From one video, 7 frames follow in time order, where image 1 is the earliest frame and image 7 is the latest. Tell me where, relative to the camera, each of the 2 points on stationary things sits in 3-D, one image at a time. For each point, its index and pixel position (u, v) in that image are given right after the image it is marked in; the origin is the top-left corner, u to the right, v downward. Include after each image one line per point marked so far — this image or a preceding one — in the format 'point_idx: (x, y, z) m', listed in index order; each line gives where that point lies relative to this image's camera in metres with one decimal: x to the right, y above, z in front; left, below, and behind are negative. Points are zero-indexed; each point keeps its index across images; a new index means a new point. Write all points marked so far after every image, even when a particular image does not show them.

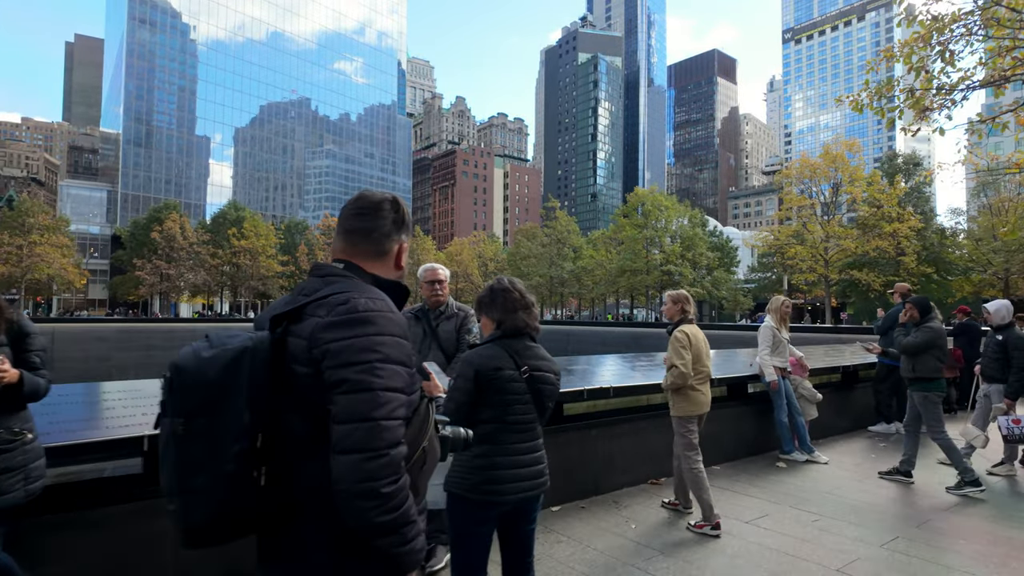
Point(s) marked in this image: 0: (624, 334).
0: (+2.8, -1.1, +14.0) m
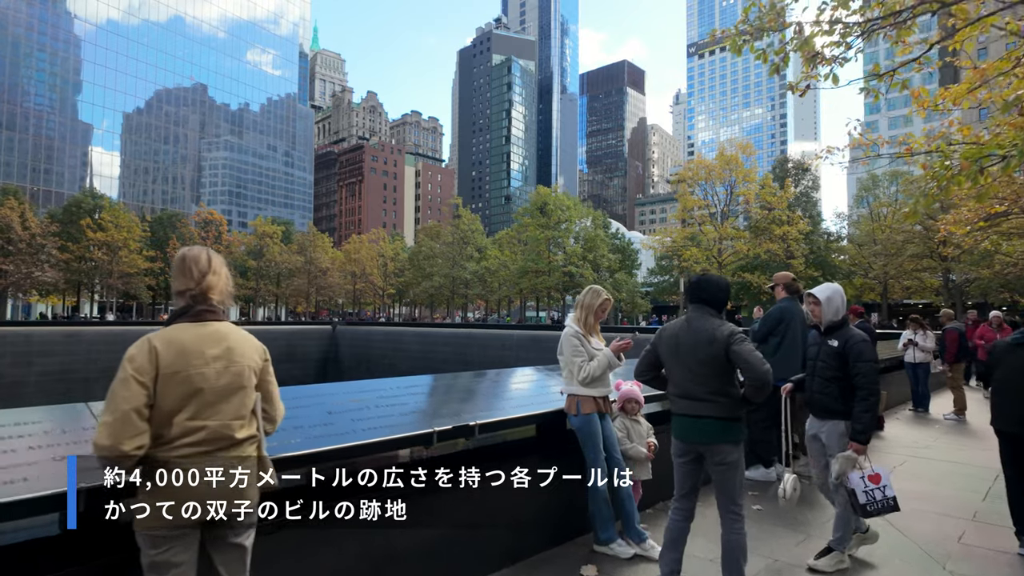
0: (+0.1, -1.0, +12.7) m
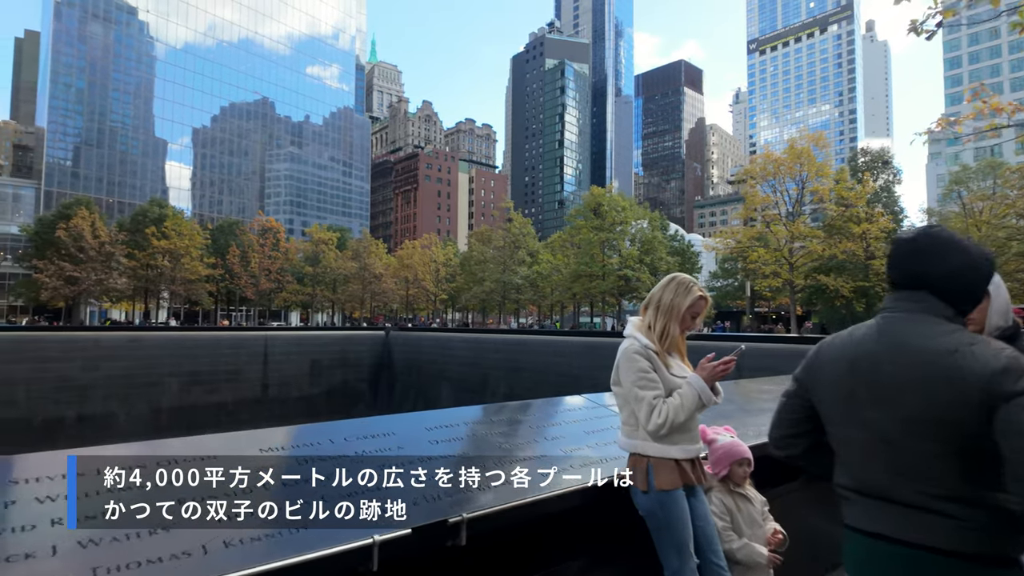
0: (+1.1, -1.1, +11.8) m
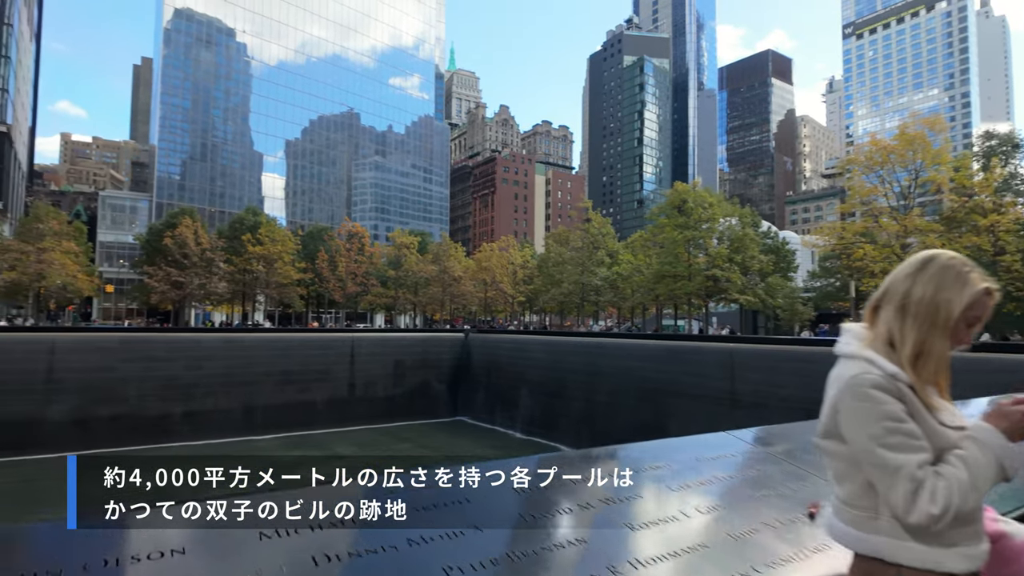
0: (+2.7, -1.1, +11.1) m
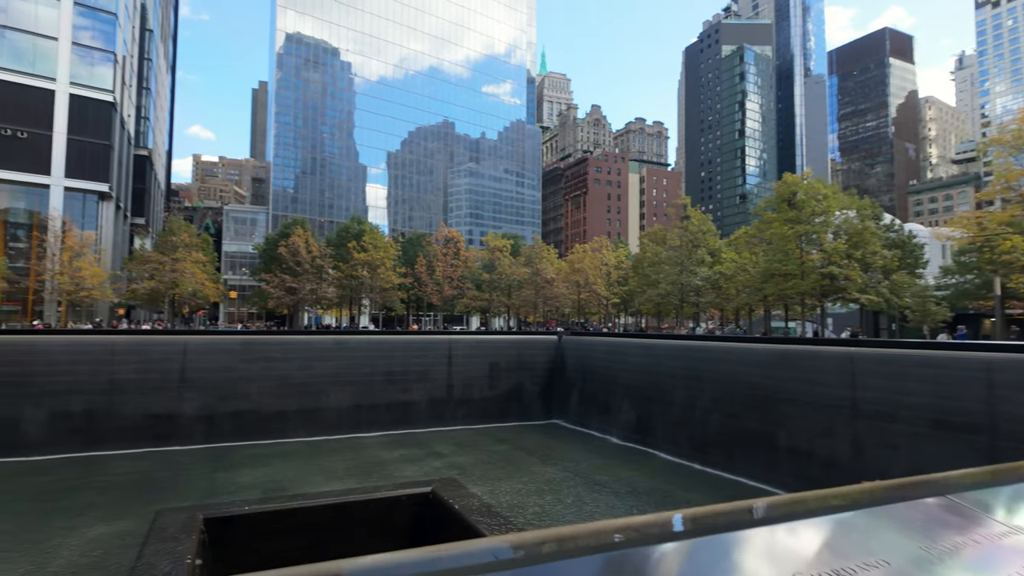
0: (+4.5, -1.1, +10.4) m
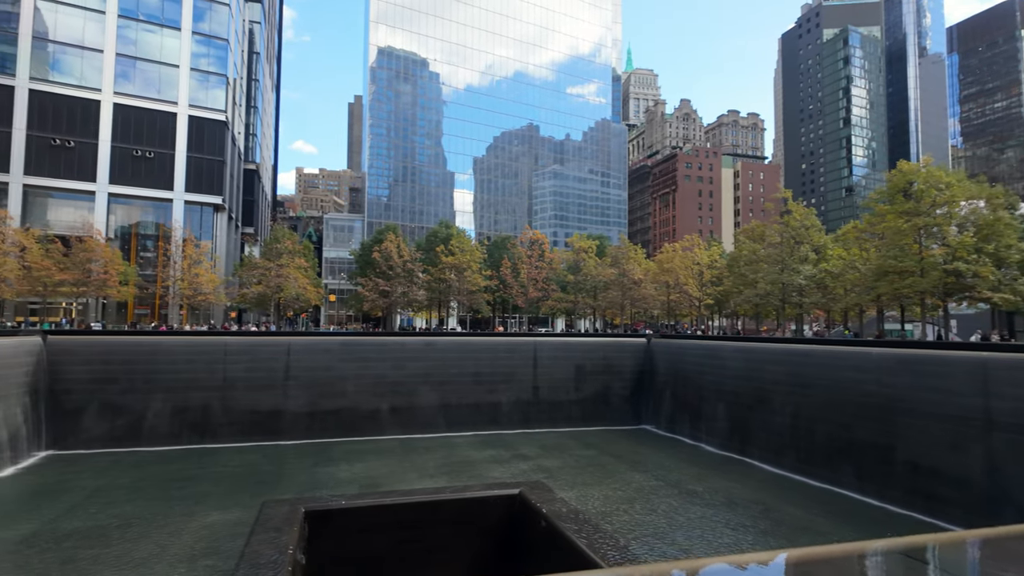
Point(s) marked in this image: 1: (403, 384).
0: (+5.9, -1.1, +9.5) m
1: (-2.6, -2.3, +13.7) m
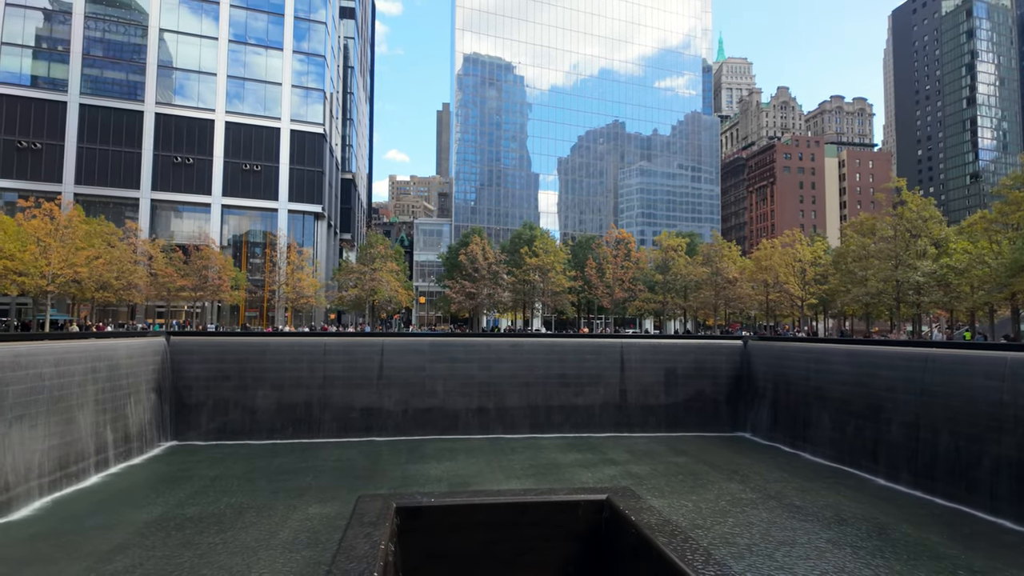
0: (+7.2, -1.1, +8.4) m
1: (-0.6, -2.3, +13.8) m
